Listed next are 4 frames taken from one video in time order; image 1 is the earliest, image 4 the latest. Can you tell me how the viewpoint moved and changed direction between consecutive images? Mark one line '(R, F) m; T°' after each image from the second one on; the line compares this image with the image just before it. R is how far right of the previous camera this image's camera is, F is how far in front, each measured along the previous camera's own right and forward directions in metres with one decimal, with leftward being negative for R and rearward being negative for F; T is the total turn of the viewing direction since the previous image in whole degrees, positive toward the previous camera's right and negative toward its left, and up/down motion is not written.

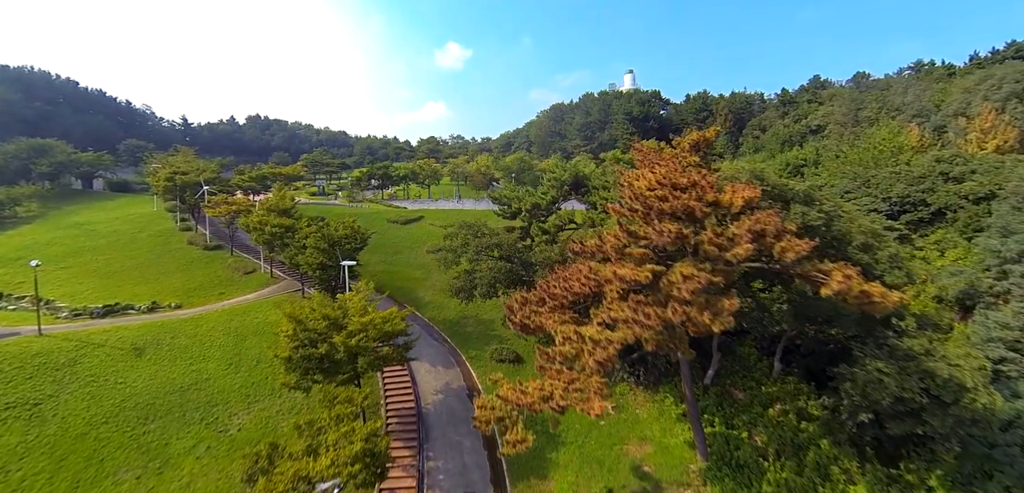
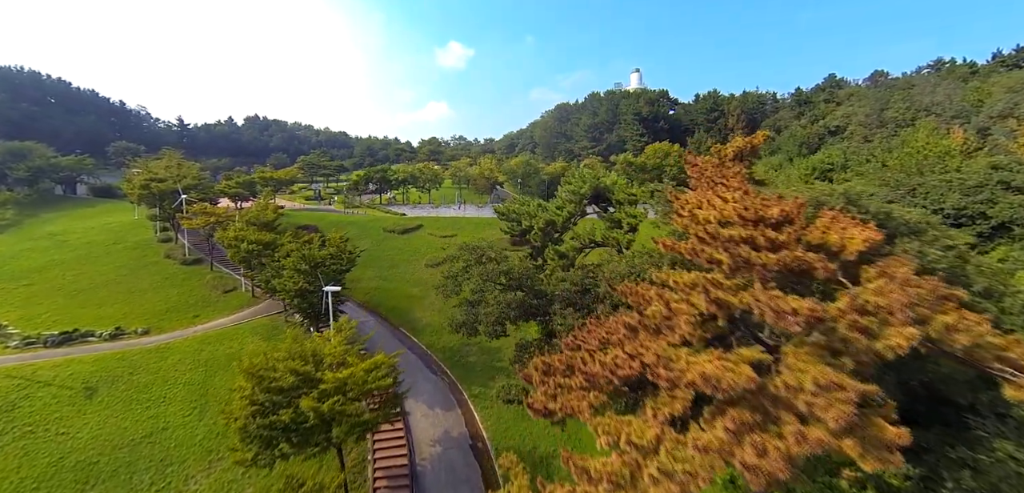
(-0.4, +2.7) m; 0°
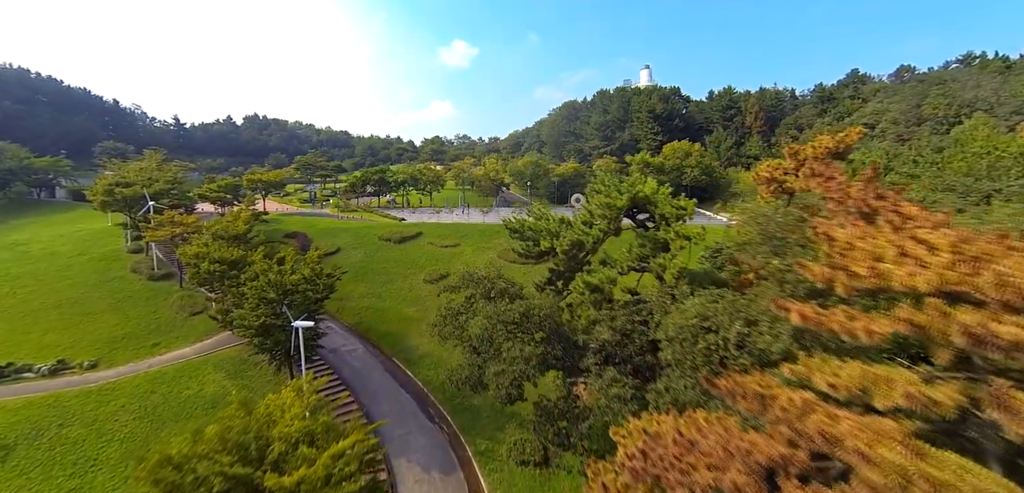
(-0.4, +3.4) m; -1°
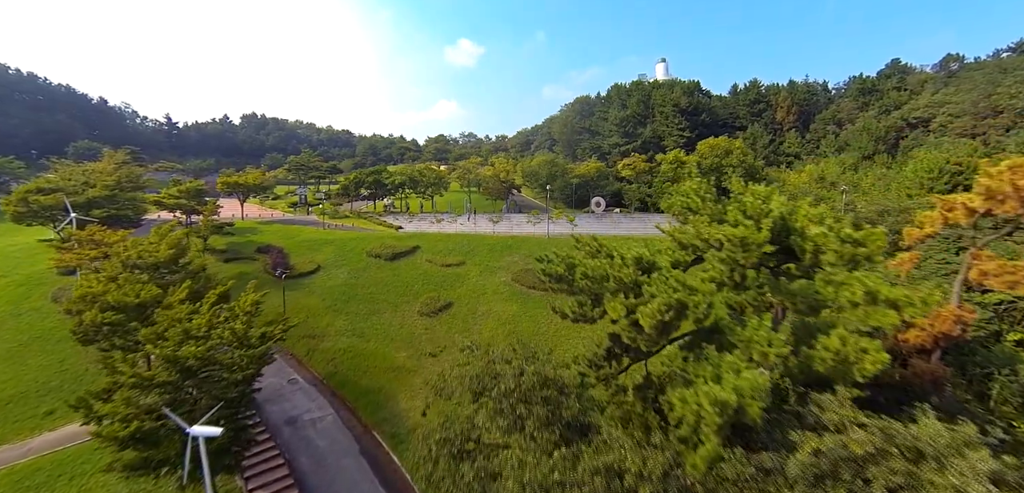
(-0.8, +5.6) m; -1°
